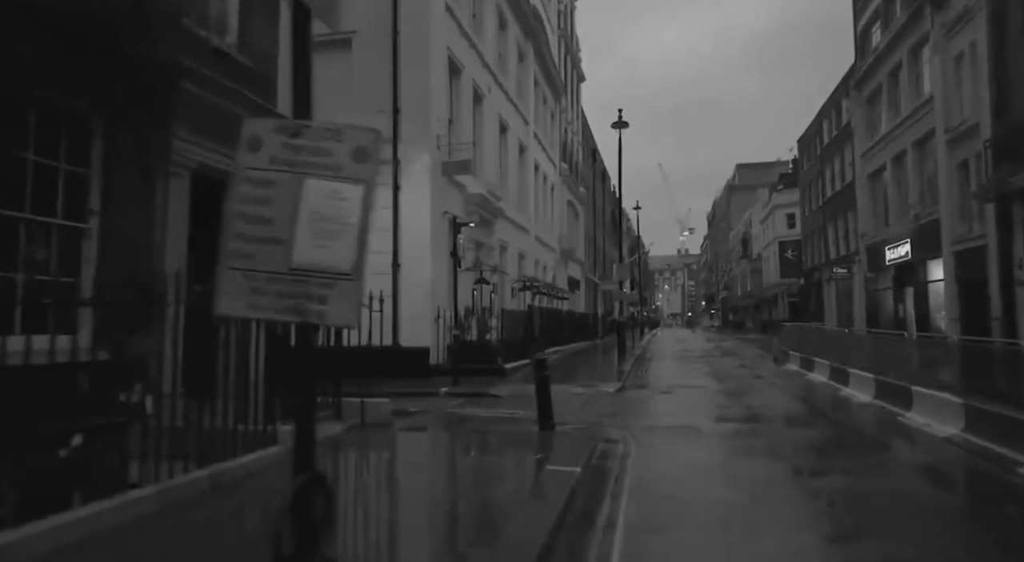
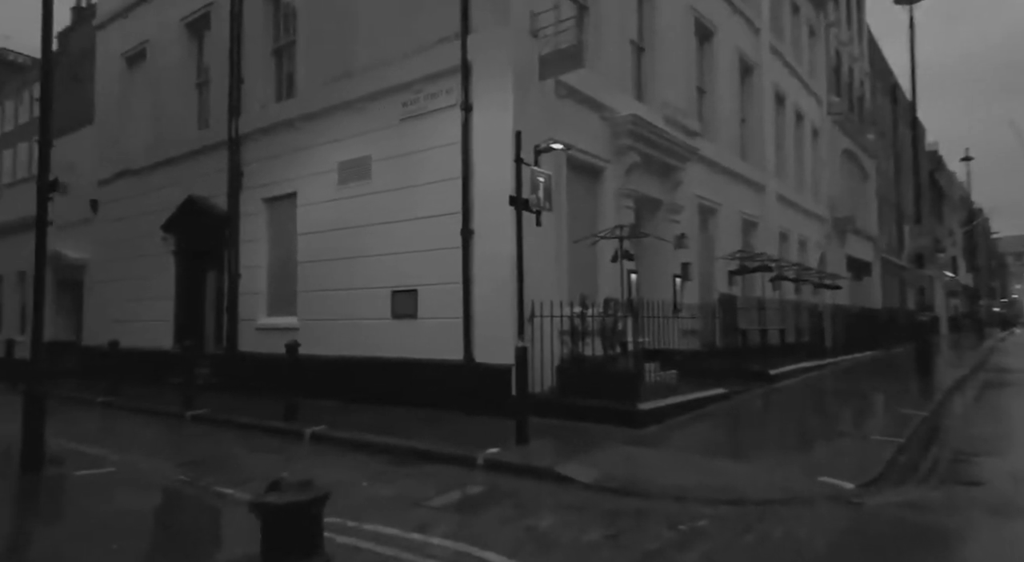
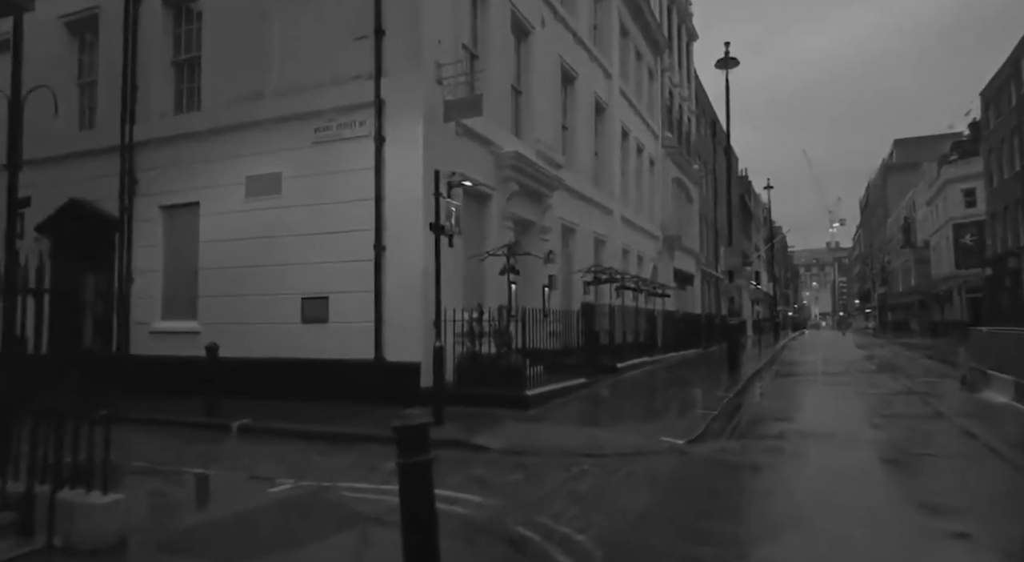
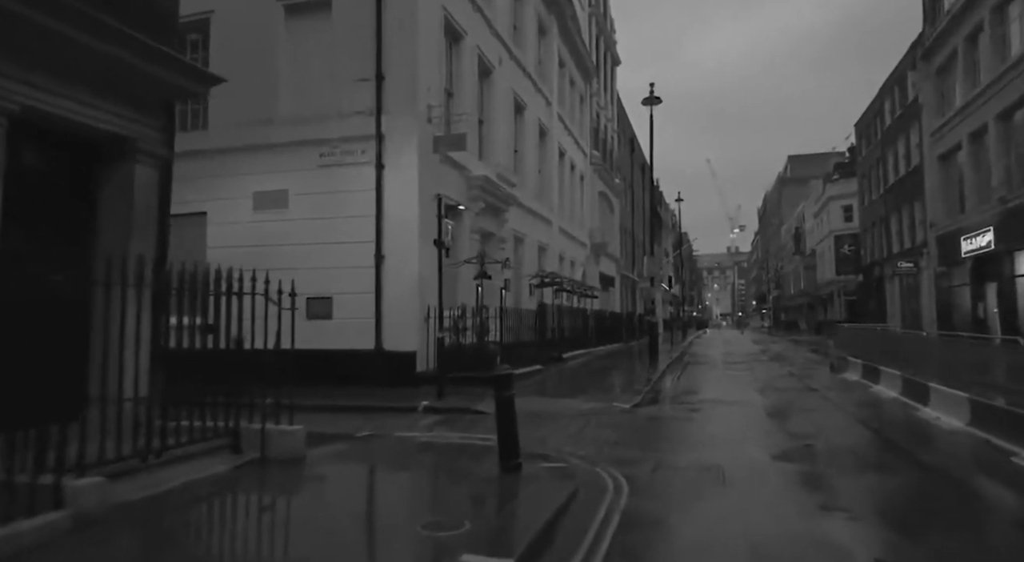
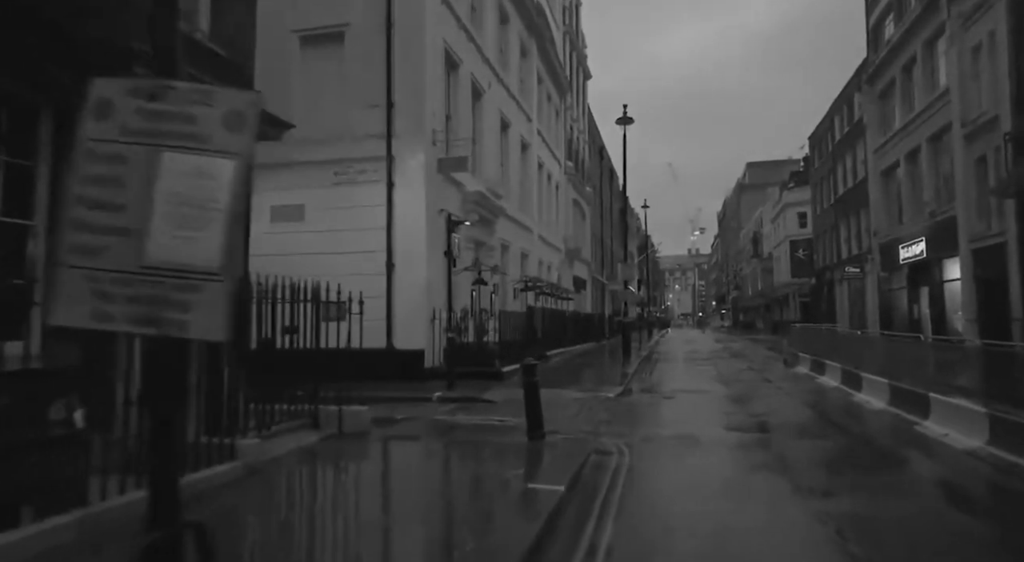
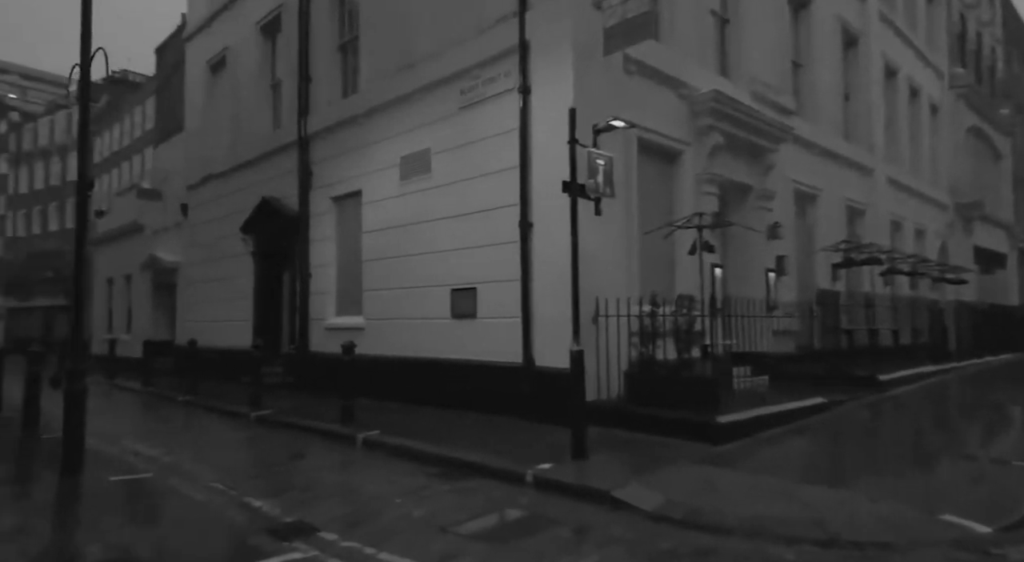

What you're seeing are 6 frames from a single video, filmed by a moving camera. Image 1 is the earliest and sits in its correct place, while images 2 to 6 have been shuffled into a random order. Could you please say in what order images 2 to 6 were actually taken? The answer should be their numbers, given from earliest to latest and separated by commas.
5, 4, 3, 2, 6
